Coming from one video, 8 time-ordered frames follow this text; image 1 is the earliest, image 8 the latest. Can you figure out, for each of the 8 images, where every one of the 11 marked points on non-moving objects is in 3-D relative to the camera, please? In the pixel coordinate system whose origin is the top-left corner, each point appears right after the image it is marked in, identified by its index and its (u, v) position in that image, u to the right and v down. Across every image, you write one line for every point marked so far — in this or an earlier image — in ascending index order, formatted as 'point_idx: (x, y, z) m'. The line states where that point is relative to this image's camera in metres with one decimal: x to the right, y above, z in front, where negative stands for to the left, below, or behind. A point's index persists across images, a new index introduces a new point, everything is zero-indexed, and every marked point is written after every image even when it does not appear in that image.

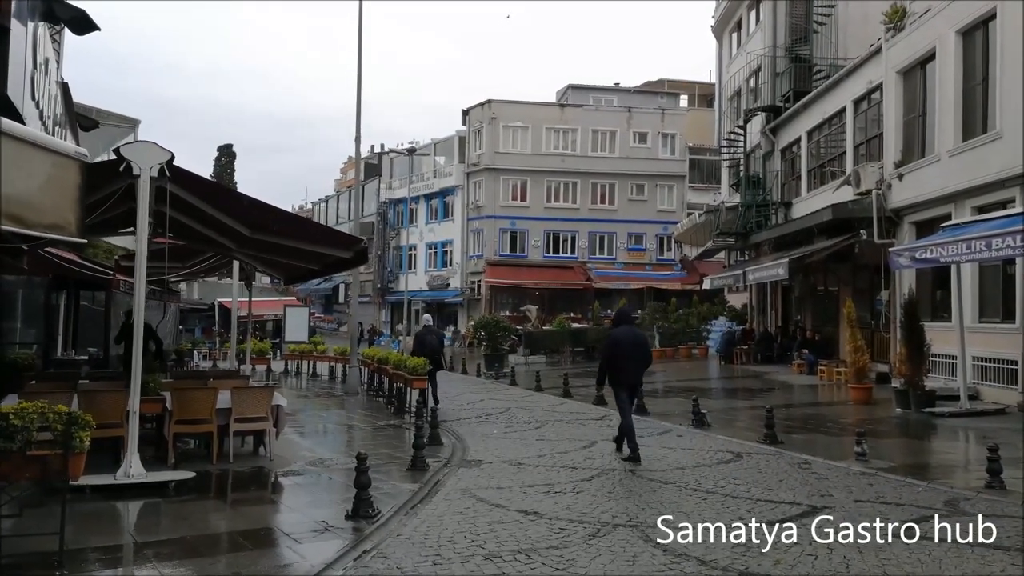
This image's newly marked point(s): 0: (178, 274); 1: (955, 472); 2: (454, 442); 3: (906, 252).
0: (-7.3, +0.3, +18.4) m
1: (+5.2, -2.2, +9.7) m
2: (-0.9, -2.3, +12.3) m
3: (+7.1, +0.7, +15.0) m
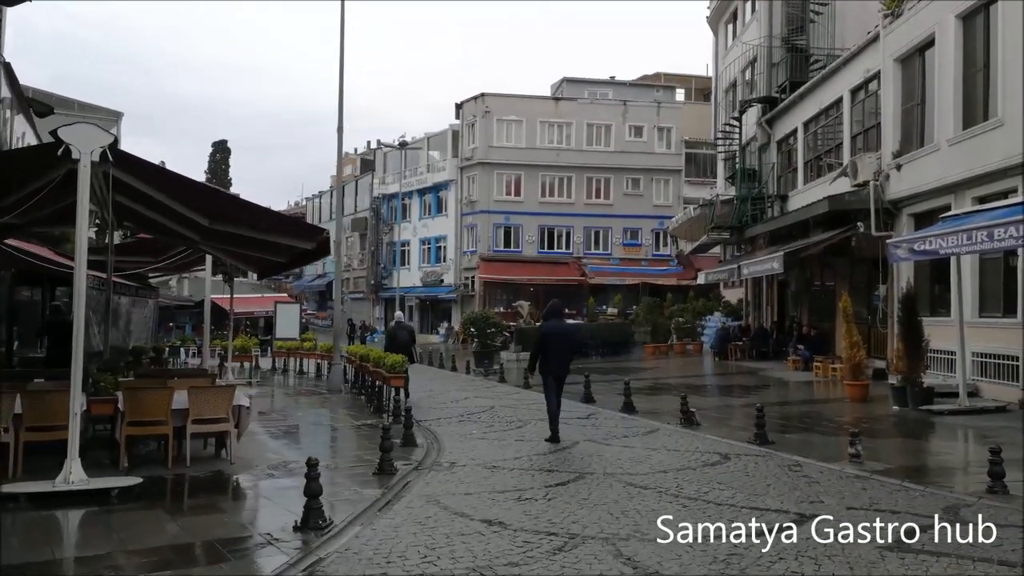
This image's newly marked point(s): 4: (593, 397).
0: (-7.6, +0.4, +17.8) m
1: (+4.9, -2.1, +9.2) m
2: (-1.2, -2.2, +11.7) m
3: (+6.7, +0.8, +14.4) m
4: (+1.6, -2.2, +17.1) m
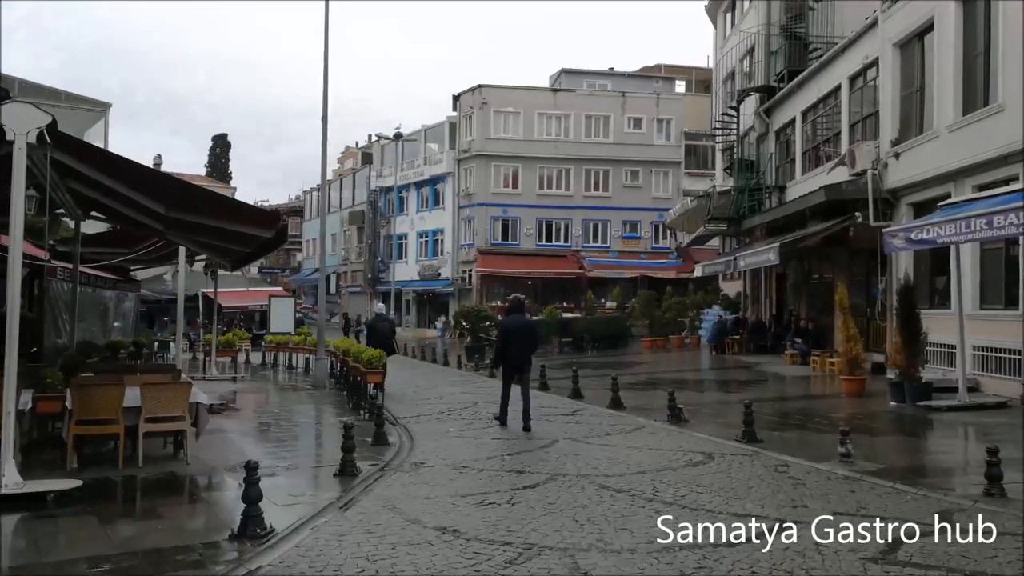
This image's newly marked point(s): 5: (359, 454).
0: (-7.9, +0.6, +17.4) m
1: (+4.5, -2.0, +8.6) m
2: (-1.5, -2.1, +11.2) m
3: (+6.4, +0.9, +13.9) m
4: (+1.4, -2.1, +16.6) m
5: (-1.9, -2.0, +10.2) m
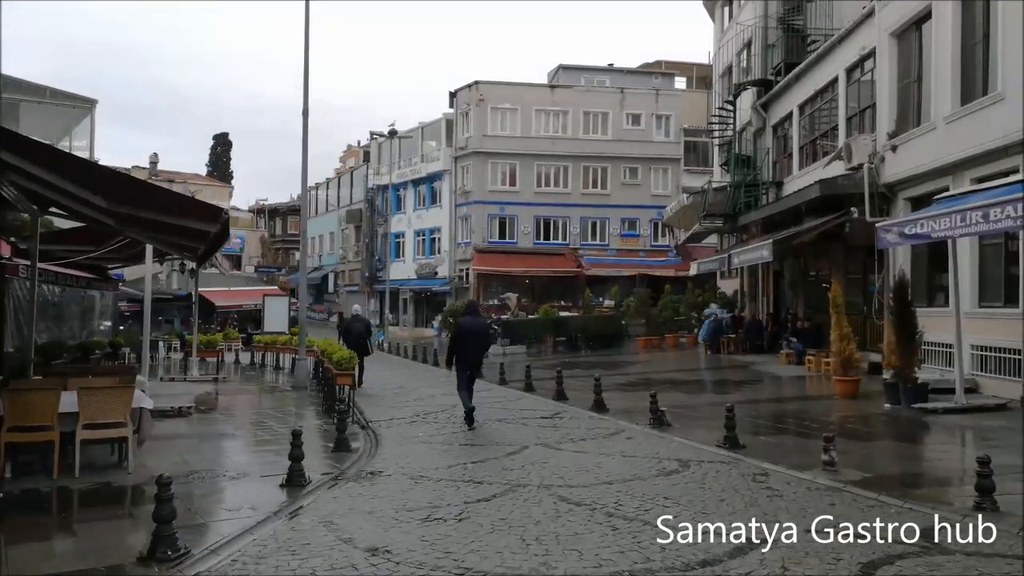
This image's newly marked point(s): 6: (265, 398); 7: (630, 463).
0: (-8.3, +0.6, +16.9) m
1: (+4.1, -1.9, +8.1) m
2: (-1.9, -2.0, +10.7) m
3: (+6.1, +1.0, +13.3) m
4: (+1.0, -2.0, +16.0) m
5: (-2.3, -2.0, +9.6) m
6: (-5.5, -2.4, +18.6) m
7: (+1.3, -1.9, +9.0) m
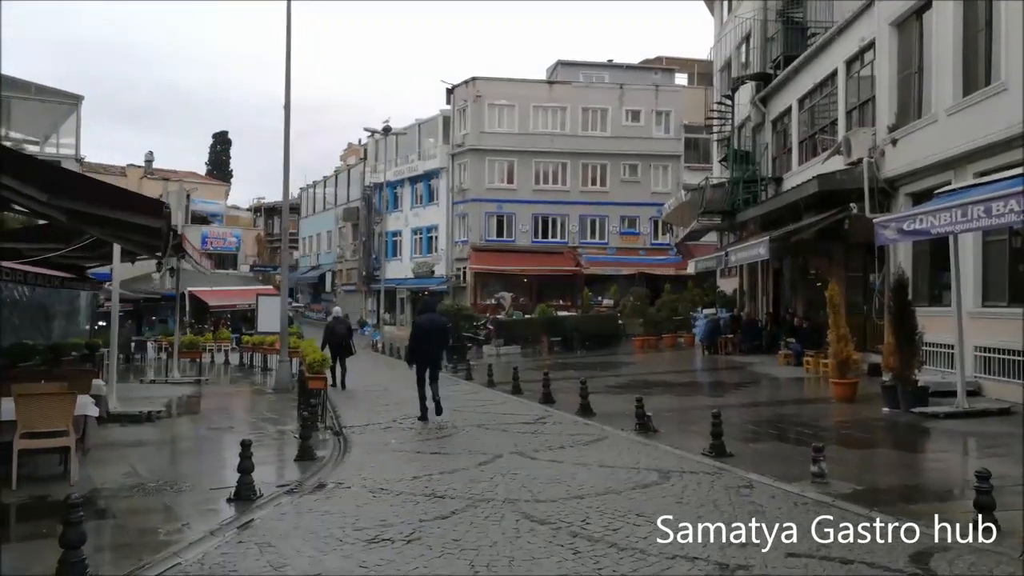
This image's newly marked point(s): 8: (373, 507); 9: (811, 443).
0: (-8.5, +0.6, +16.3) m
1: (+3.8, -1.9, +7.5) m
2: (-2.2, -2.0, +10.1) m
3: (+5.8, +1.0, +12.7) m
4: (+0.7, -2.0, +15.5) m
5: (-2.6, -2.0, +9.1) m
6: (-5.8, -2.4, +18.1) m
7: (+1.0, -1.9, +8.4) m
8: (-1.2, -1.9, +7.1) m
9: (+3.8, -2.0, +10.6) m
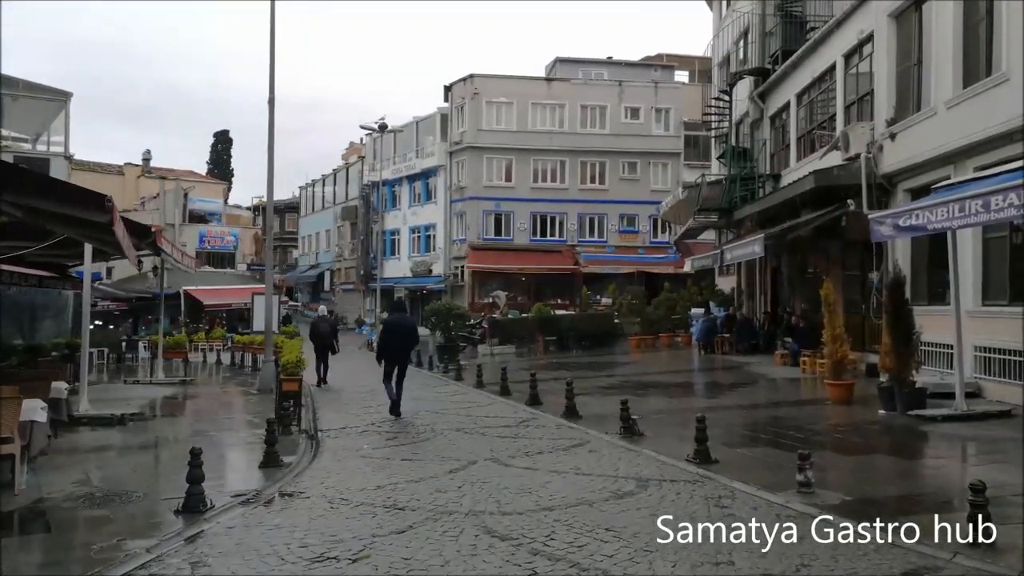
0: (-8.8, +0.6, +15.9) m
1: (+3.5, -1.9, +7.0) m
2: (-2.5, -2.0, +9.7) m
3: (+5.5, +1.0, +12.2) m
4: (+0.5, -2.0, +15.0) m
5: (-2.9, -2.0, +8.6) m
6: (-6.0, -2.4, +17.7) m
7: (+0.7, -1.9, +8.0) m
8: (-1.5, -1.9, +6.7) m
9: (+3.5, -1.9, +10.2) m
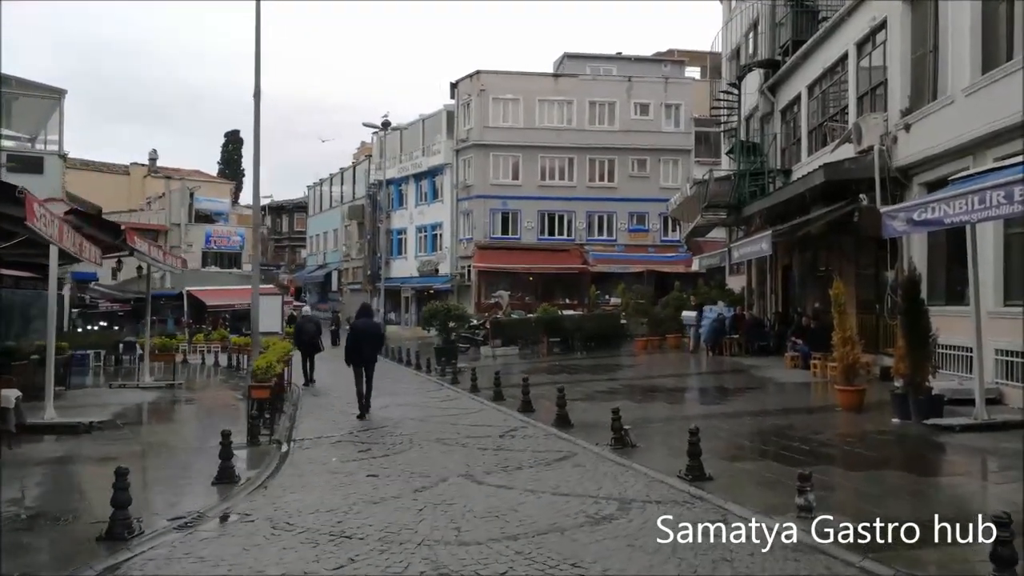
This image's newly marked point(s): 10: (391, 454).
0: (-8.9, +0.6, +15.3) m
1: (+3.3, -1.9, +6.2) m
2: (-2.7, -2.0, +9.0) m
3: (+5.3, +1.0, +11.4) m
4: (+0.3, -2.0, +14.2) m
5: (-3.1, -2.0, +7.9) m
6: (-6.1, -2.4, +17.0) m
7: (+0.4, -1.9, +7.2) m
8: (-1.8, -1.9, +5.9) m
9: (+3.3, -1.9, +9.3) m
10: (-1.4, -2.0, +10.0) m
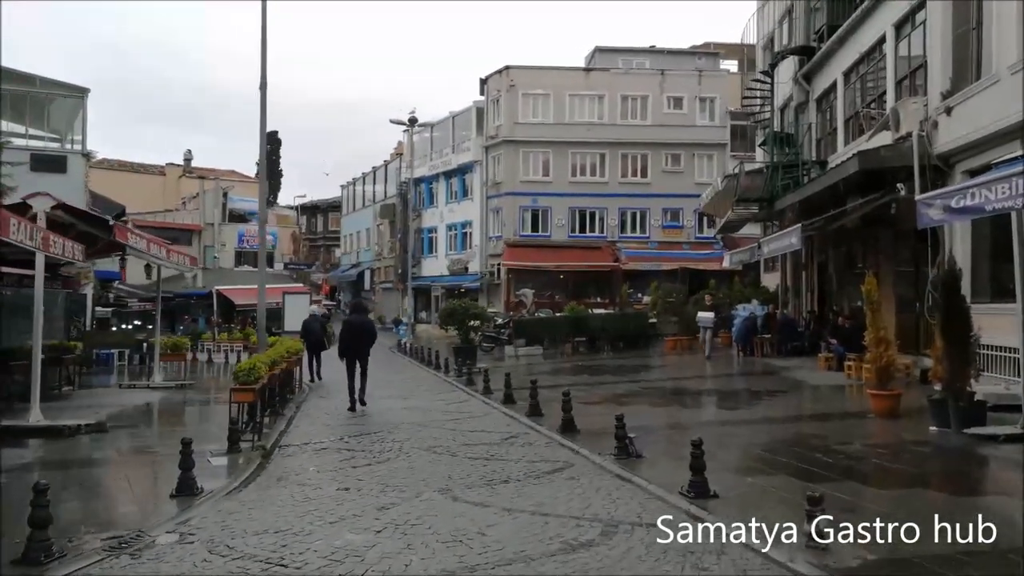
0: (-8.8, +0.6, +14.9) m
1: (+3.0, -1.8, +5.3) m
2: (-2.8, -2.0, +8.3) m
3: (+5.3, +1.1, +10.3) m
4: (+0.4, -1.9, +13.4) m
5: (-3.3, -2.0, +7.3) m
6: (-5.9, -2.4, +16.5) m
7: (+0.2, -1.8, +6.4) m
8: (-2.0, -1.8, +5.2) m
9: (+3.1, -1.9, +8.4) m
10: (-1.5, -1.9, +9.3) m
